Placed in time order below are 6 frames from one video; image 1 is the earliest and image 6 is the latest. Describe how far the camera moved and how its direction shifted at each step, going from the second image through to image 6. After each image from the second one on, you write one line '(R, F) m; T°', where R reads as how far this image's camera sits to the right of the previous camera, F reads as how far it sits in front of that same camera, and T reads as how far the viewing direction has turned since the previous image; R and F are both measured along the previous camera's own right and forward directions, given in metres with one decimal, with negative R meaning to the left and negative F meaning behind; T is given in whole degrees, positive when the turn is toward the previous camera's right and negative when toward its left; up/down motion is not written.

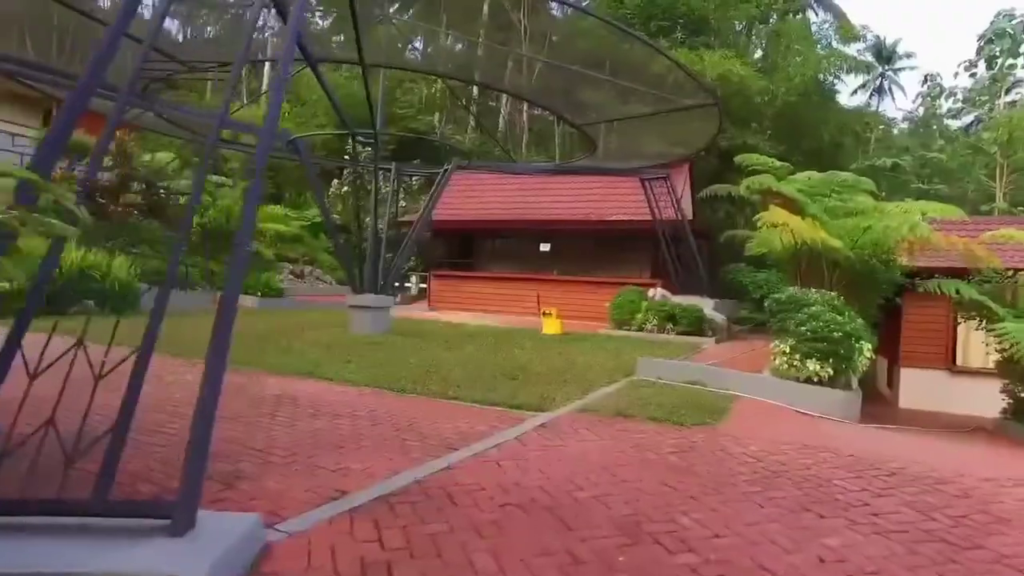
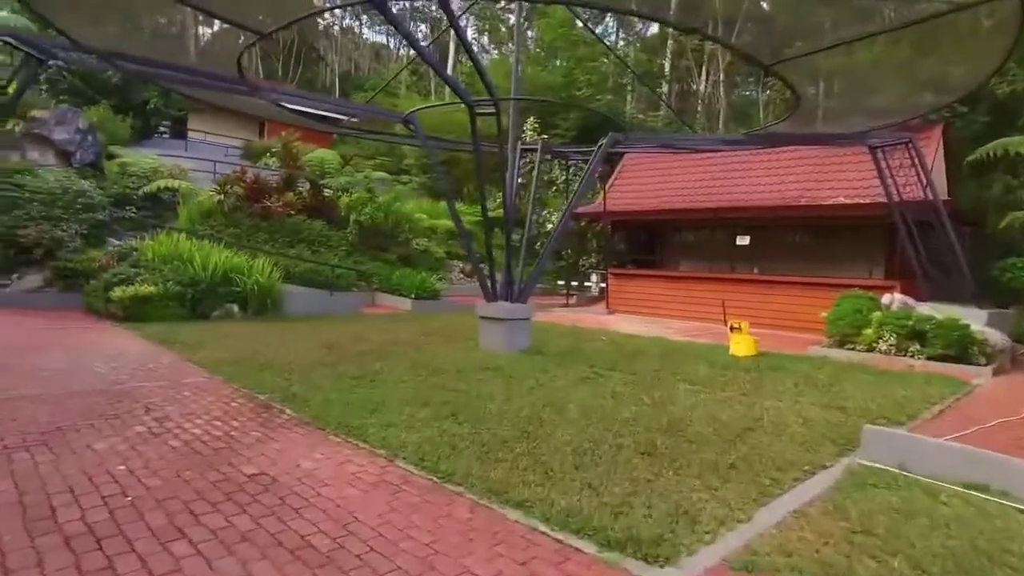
(+0.5, +2.5) m; -17°
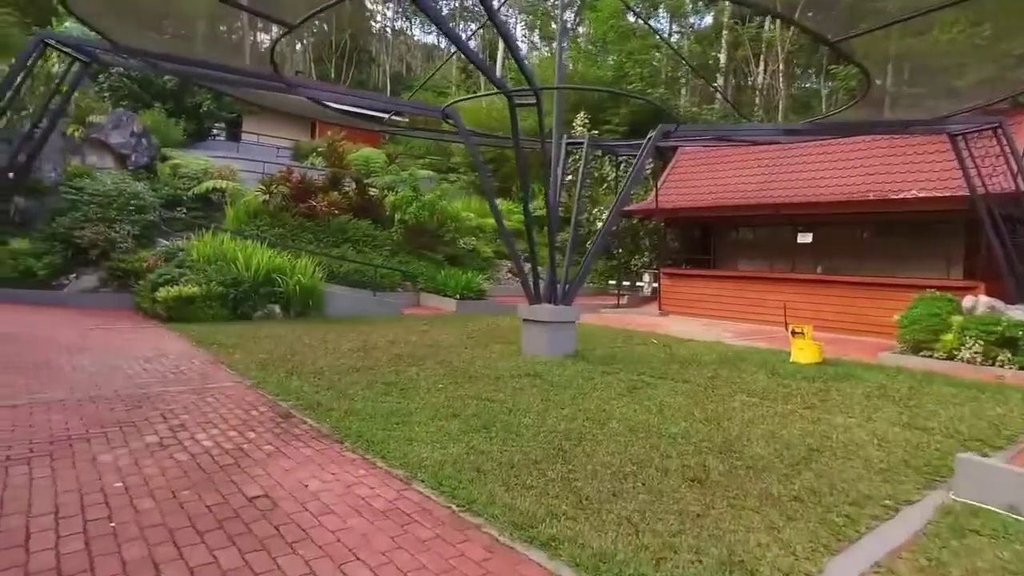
(+0.1, +0.4) m; -4°
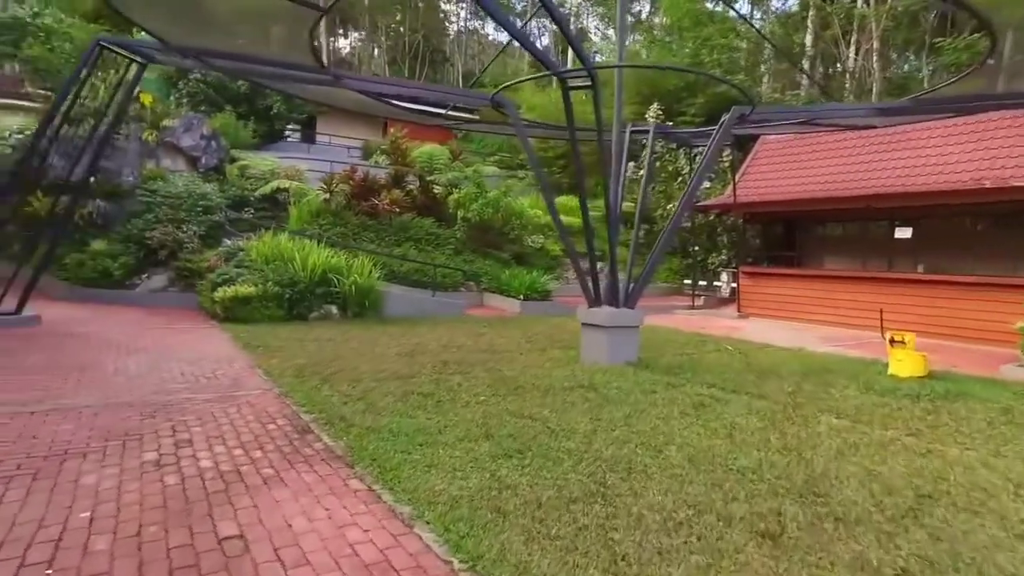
(+0.2, +0.7) m; -7°
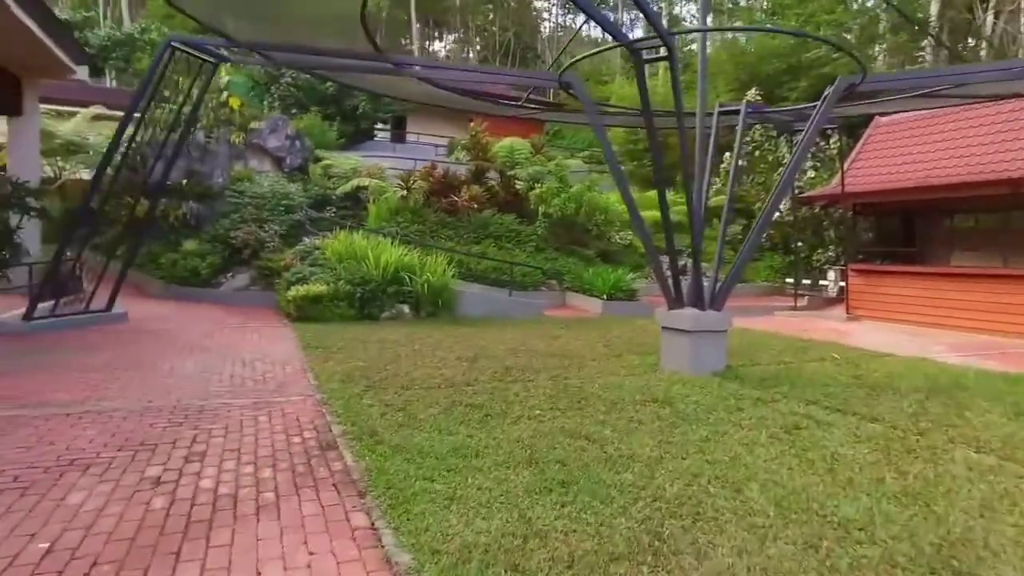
(+0.3, +0.7) m; -8°
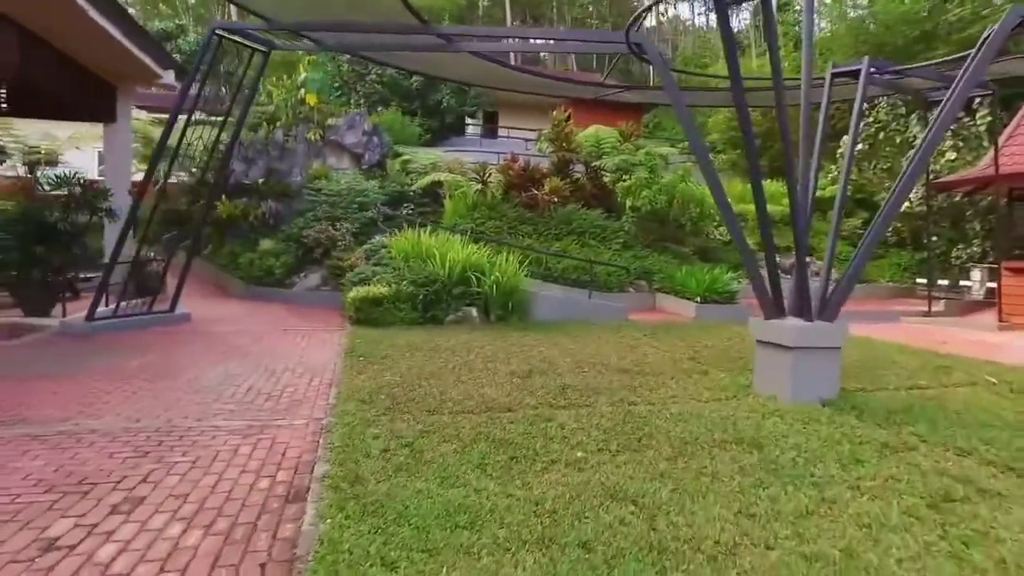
(+0.4, +1.1) m; -9°
